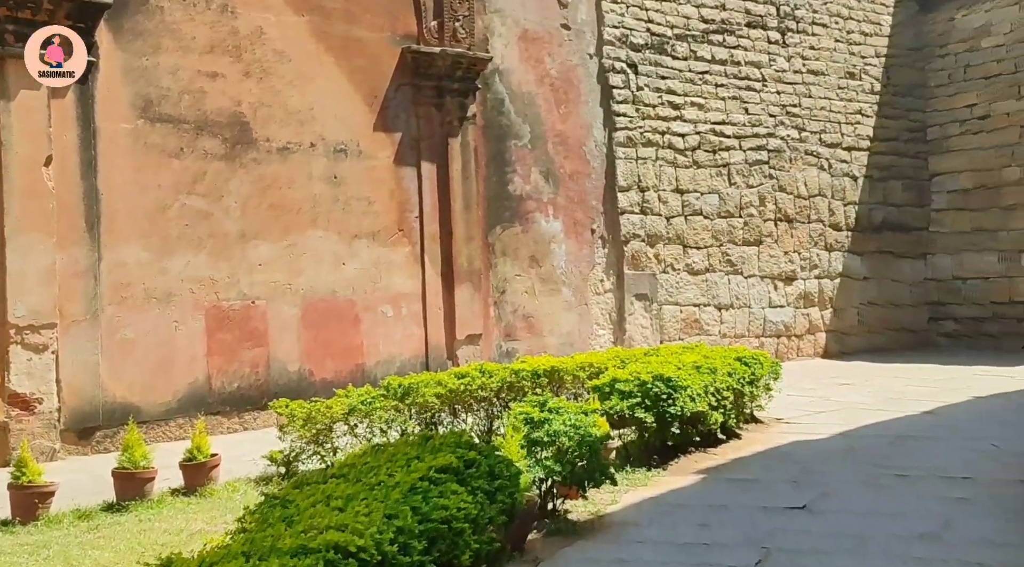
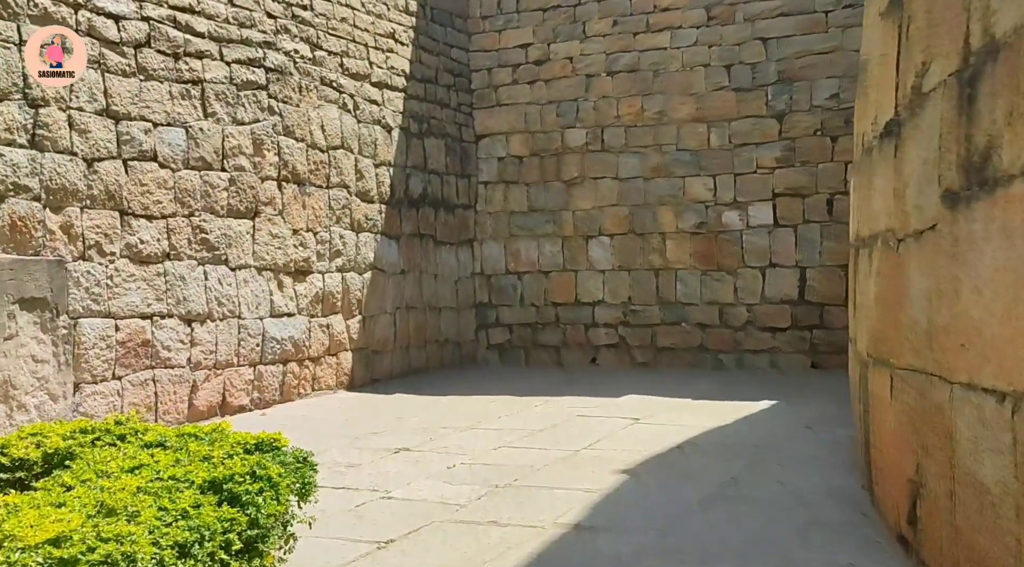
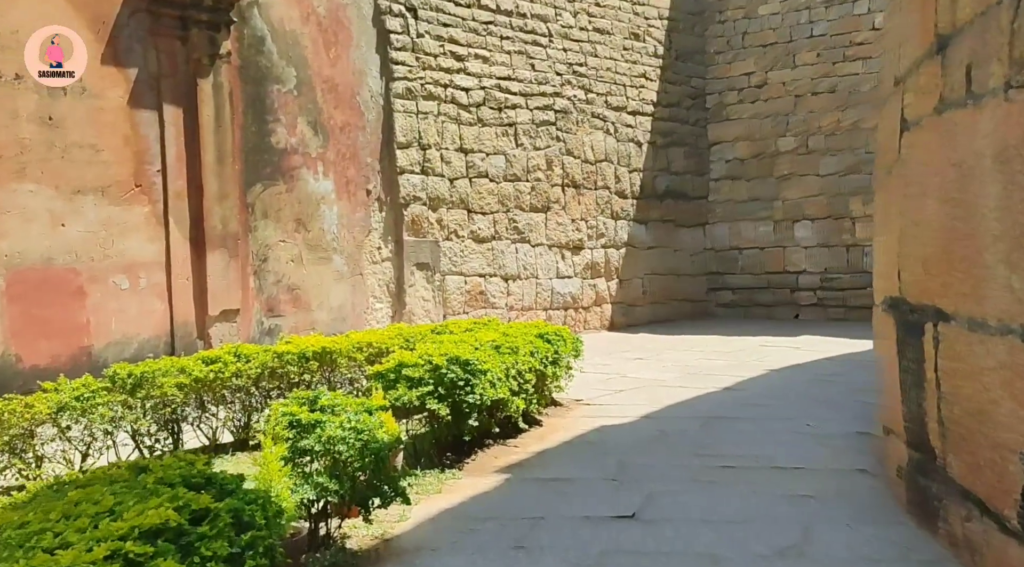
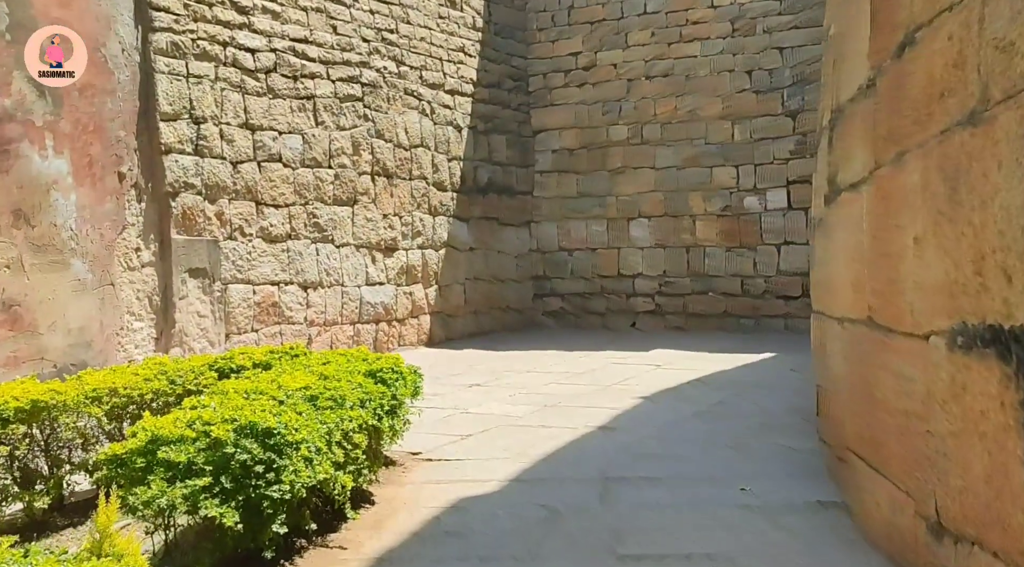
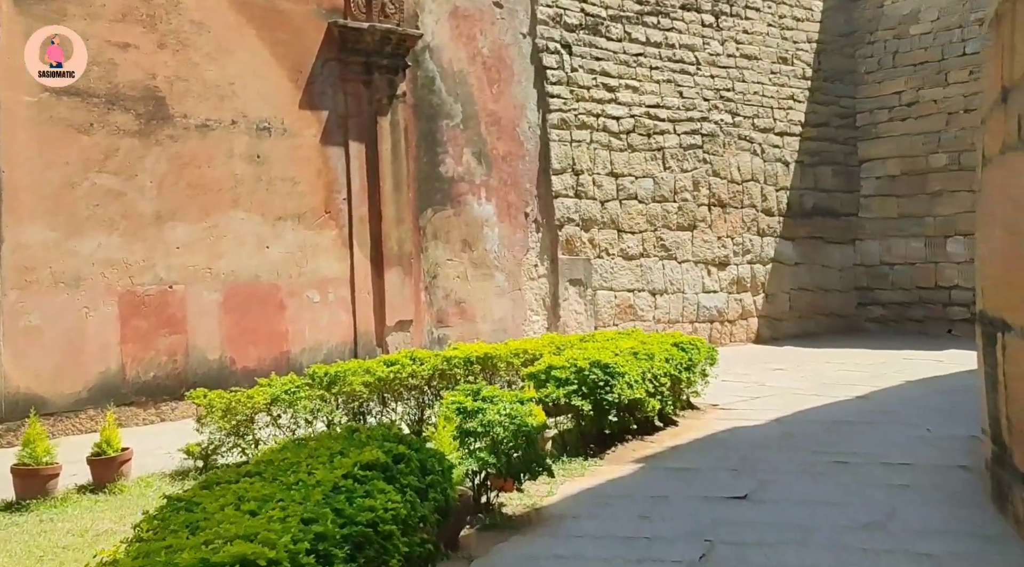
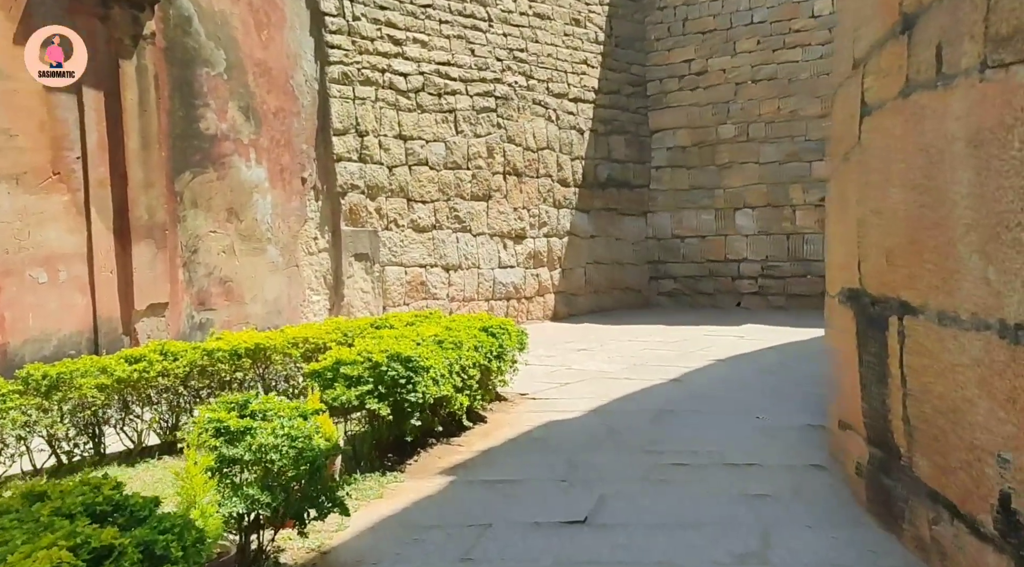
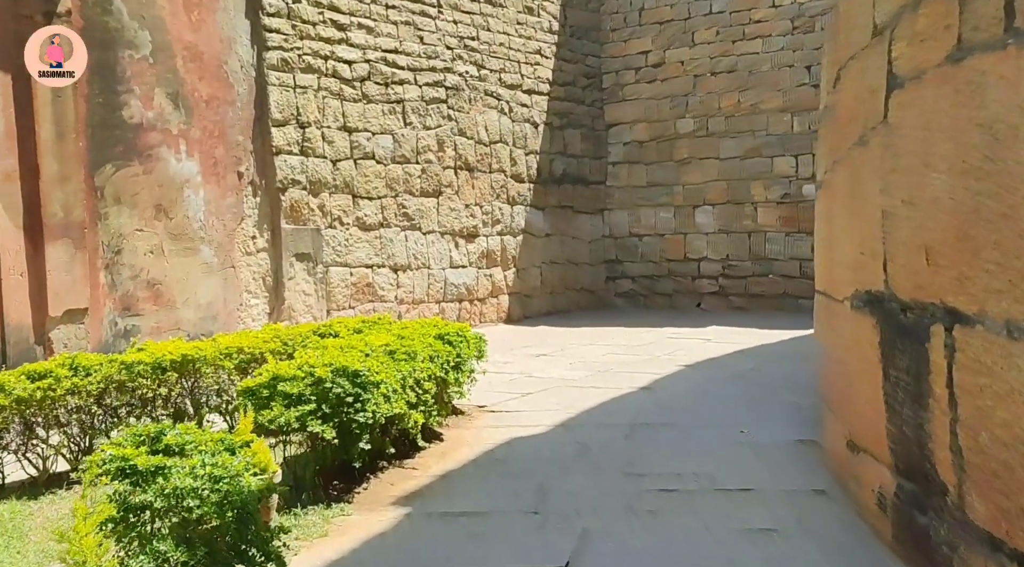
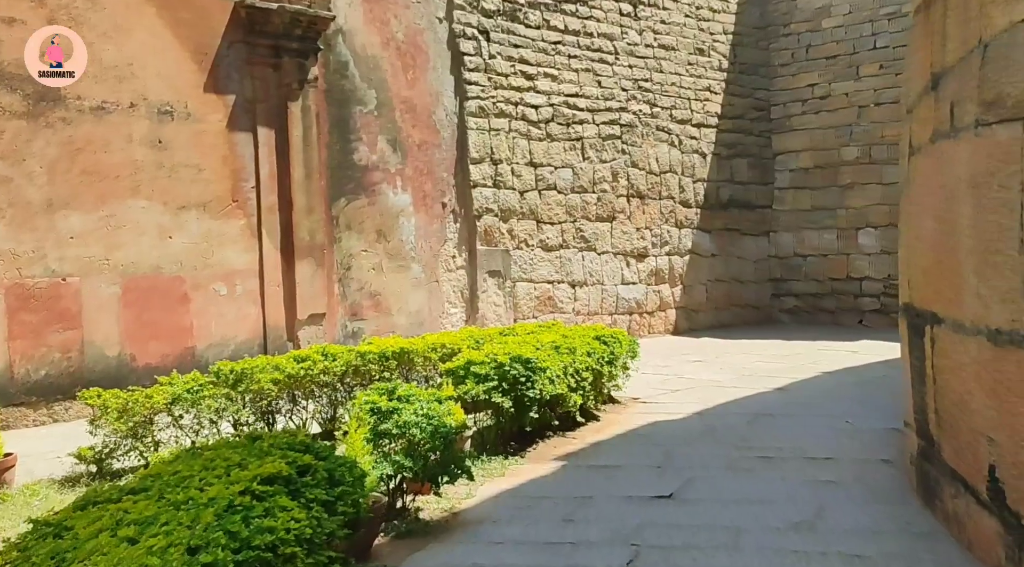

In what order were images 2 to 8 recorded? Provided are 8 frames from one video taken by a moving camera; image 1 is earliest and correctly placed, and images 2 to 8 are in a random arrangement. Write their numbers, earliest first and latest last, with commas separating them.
5, 8, 3, 6, 7, 4, 2
